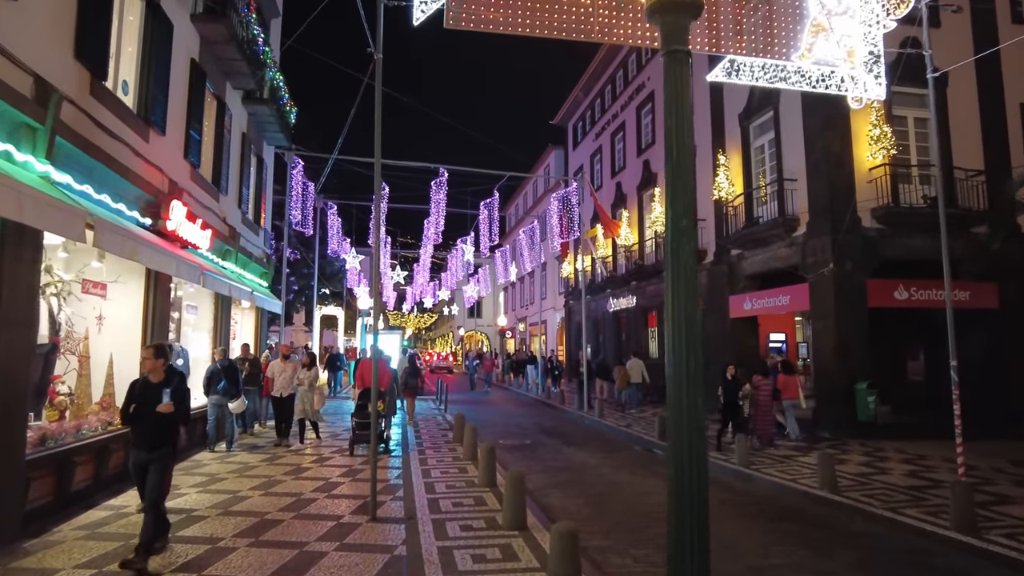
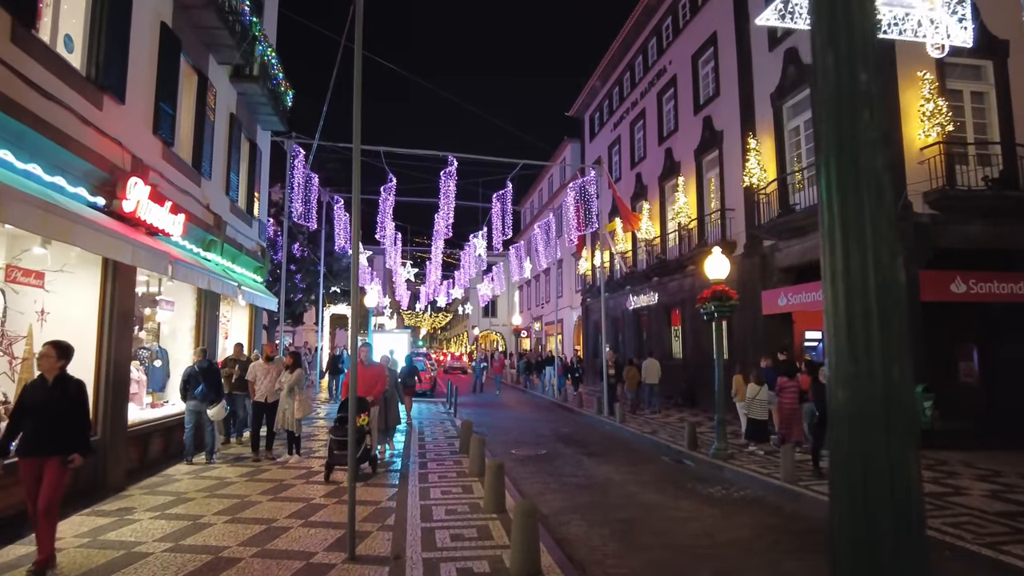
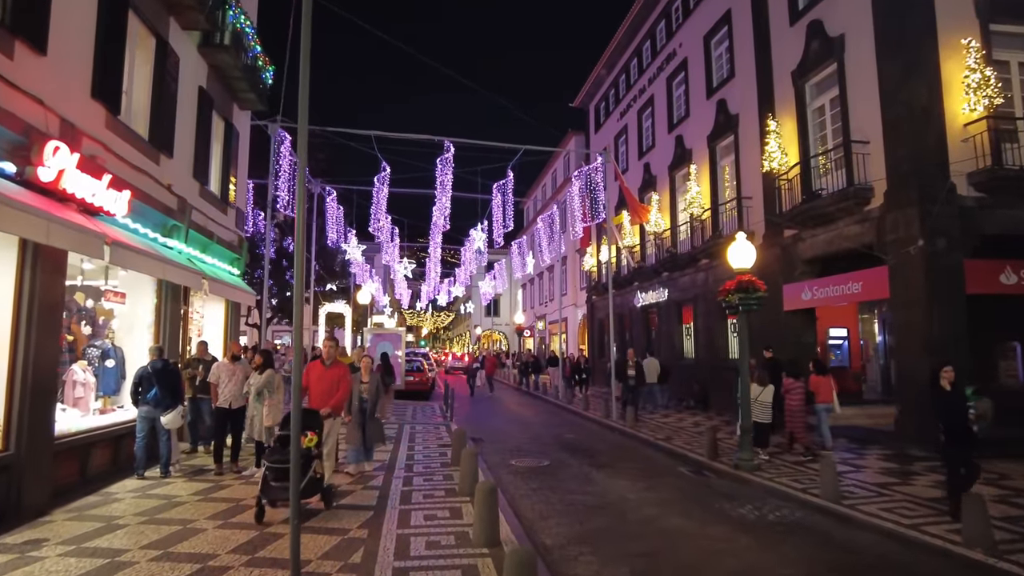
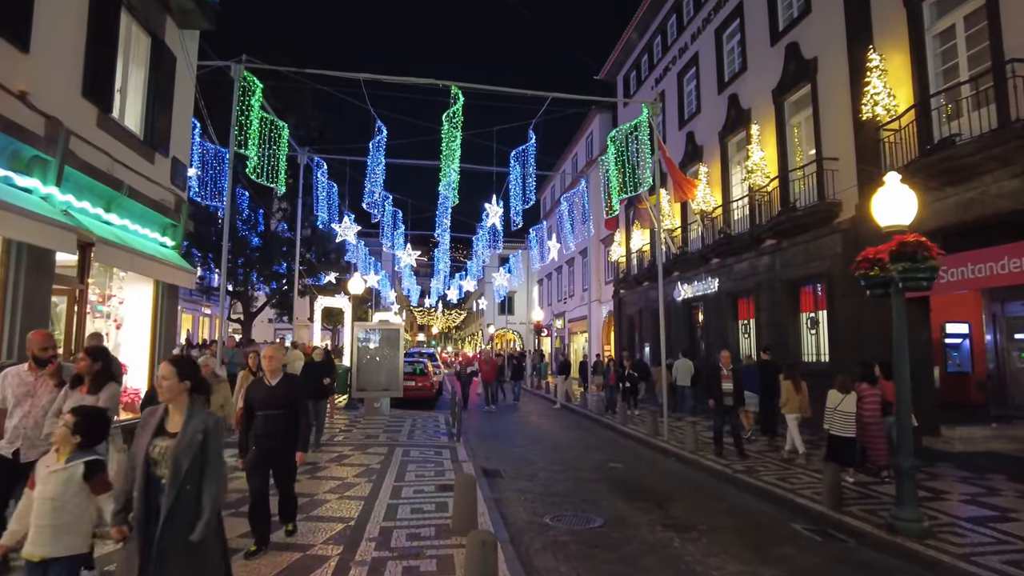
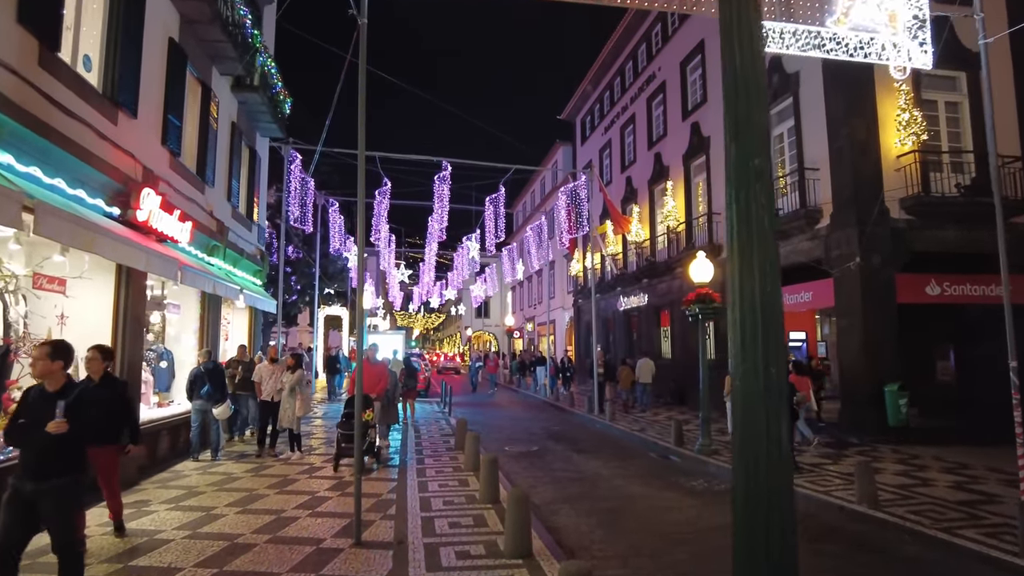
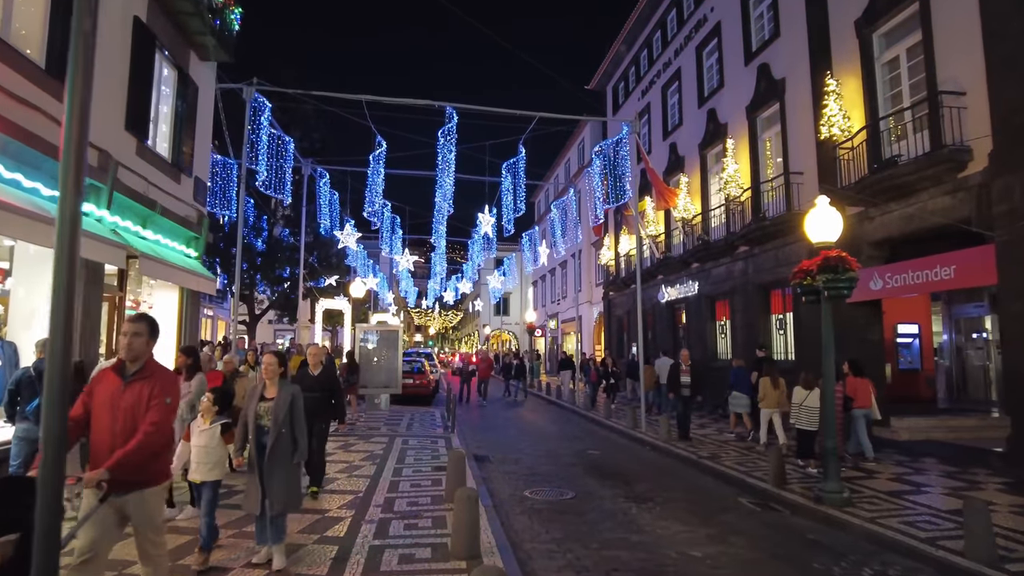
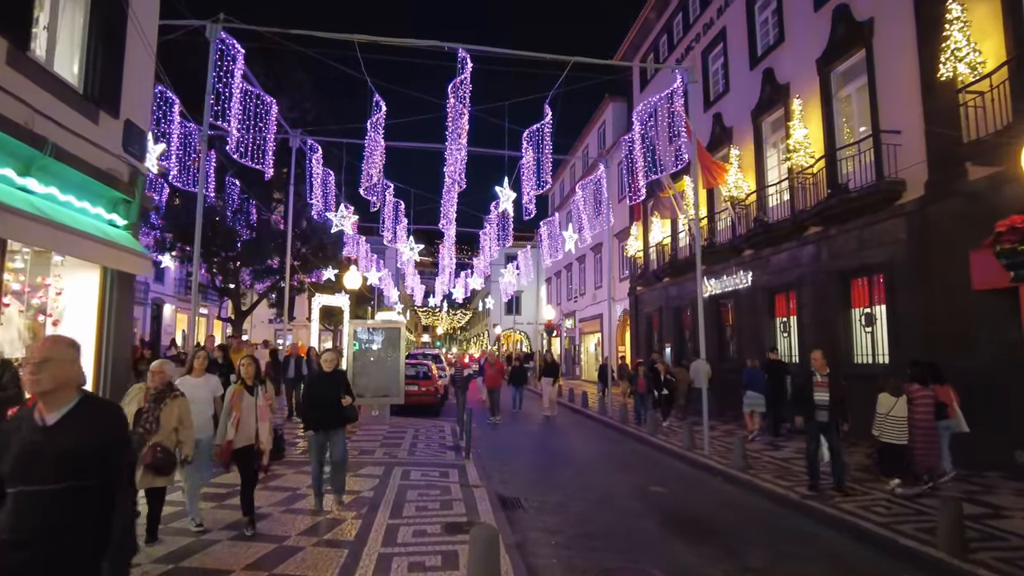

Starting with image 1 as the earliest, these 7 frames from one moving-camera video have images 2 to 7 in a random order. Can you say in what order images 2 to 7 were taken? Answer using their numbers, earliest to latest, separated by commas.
5, 2, 3, 6, 4, 7
